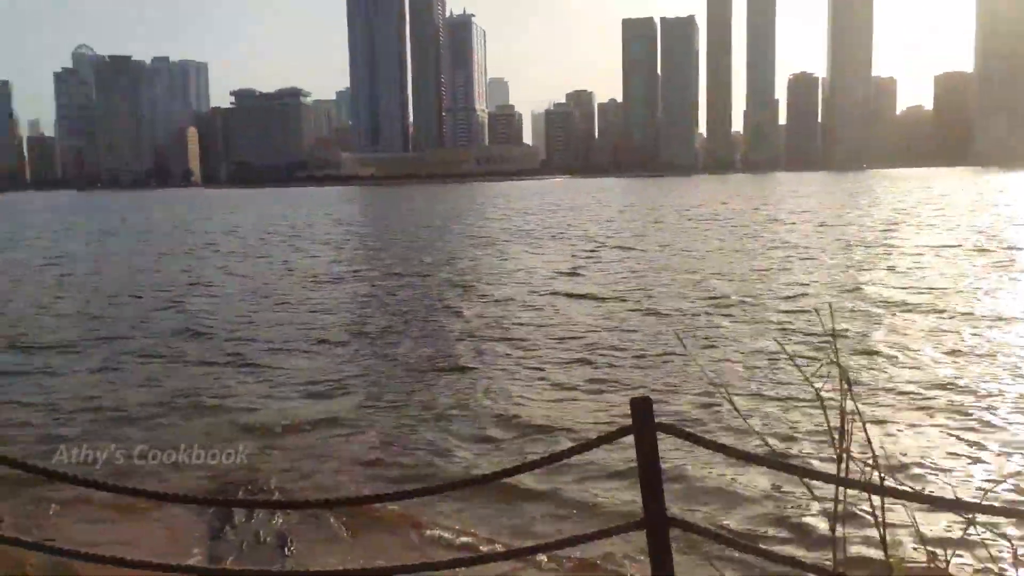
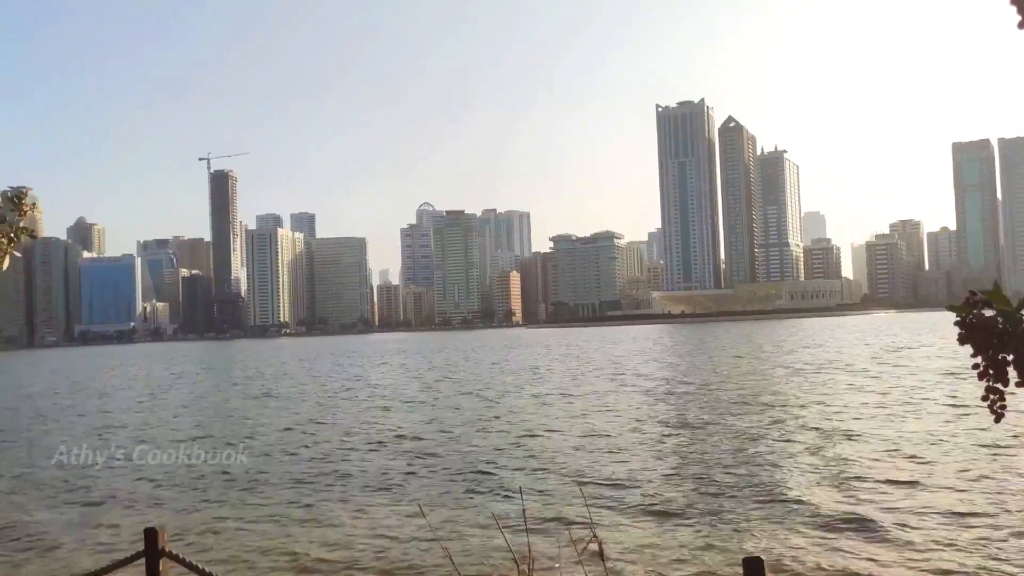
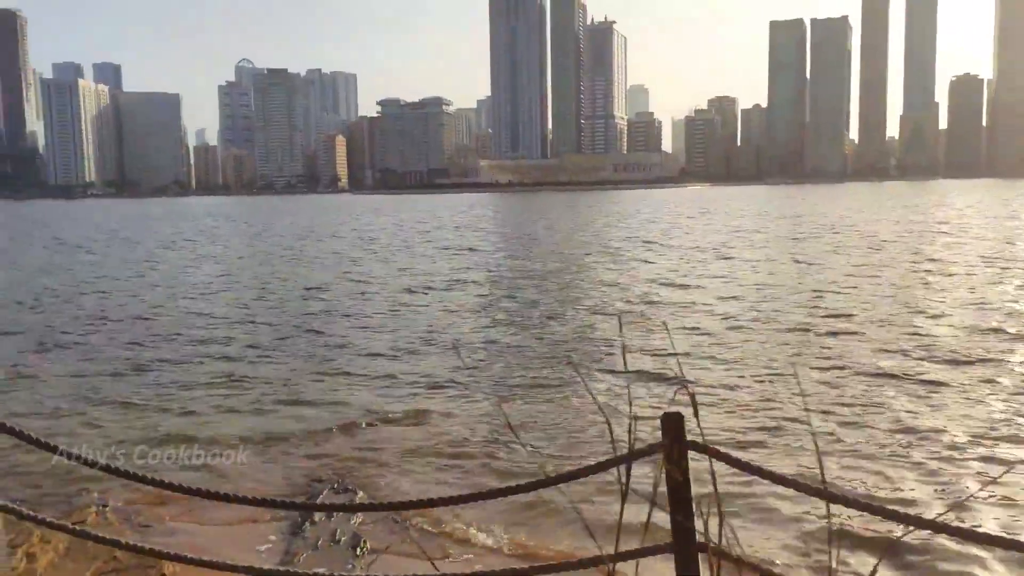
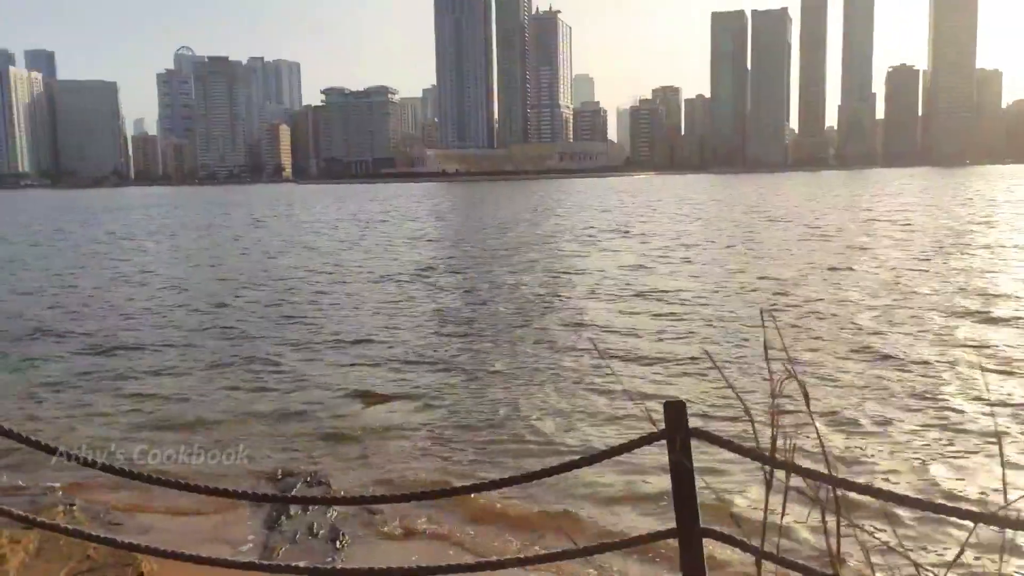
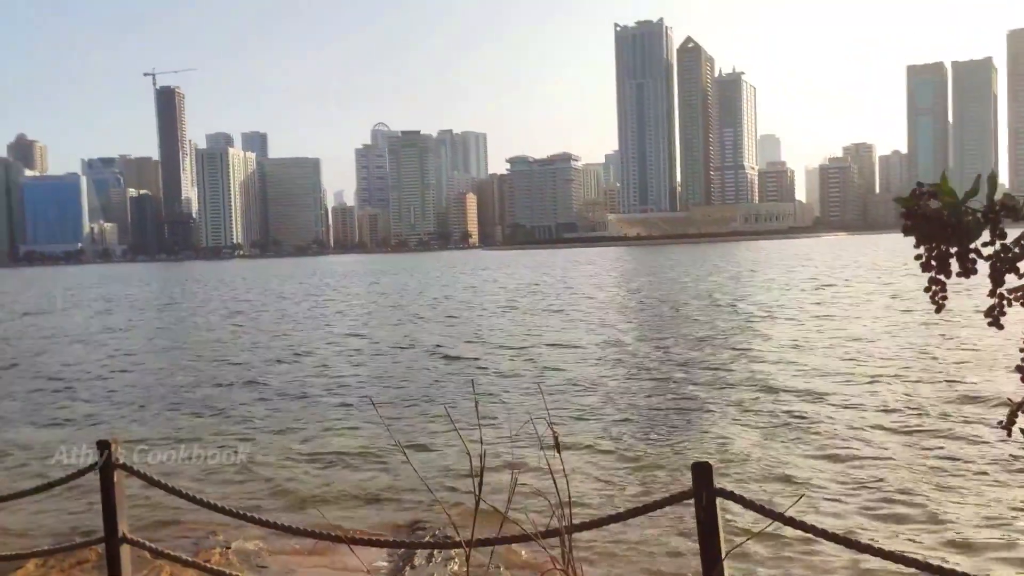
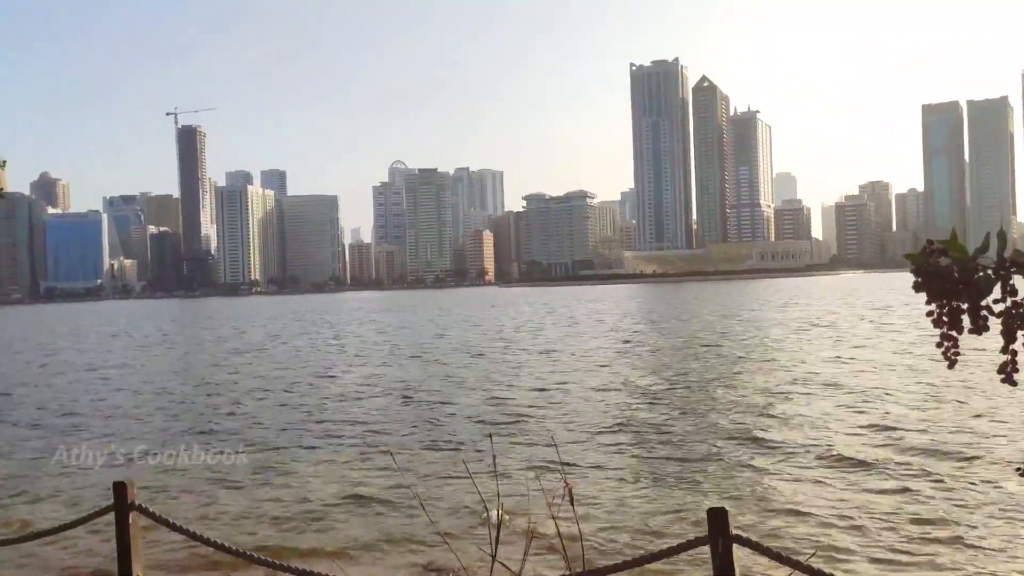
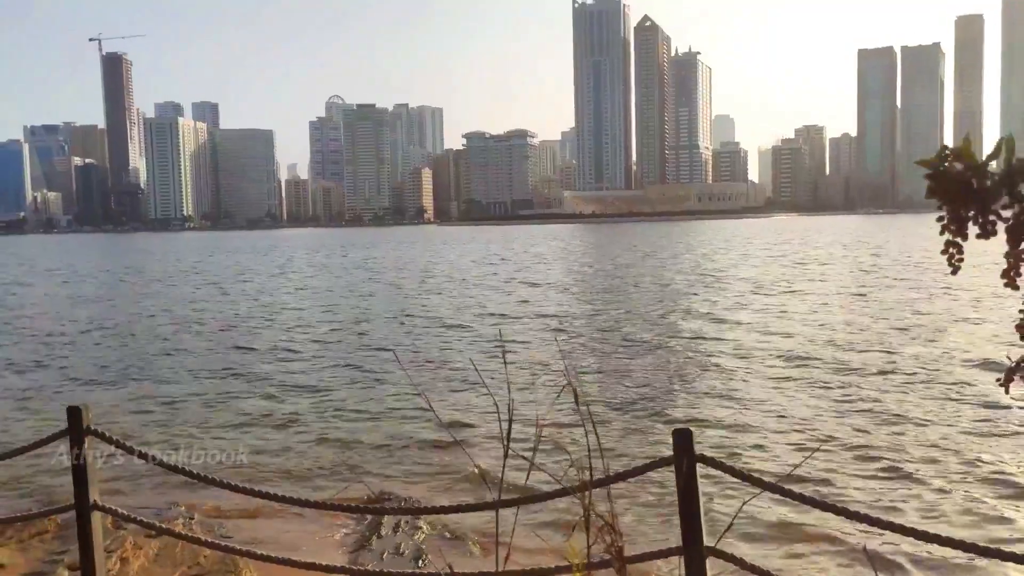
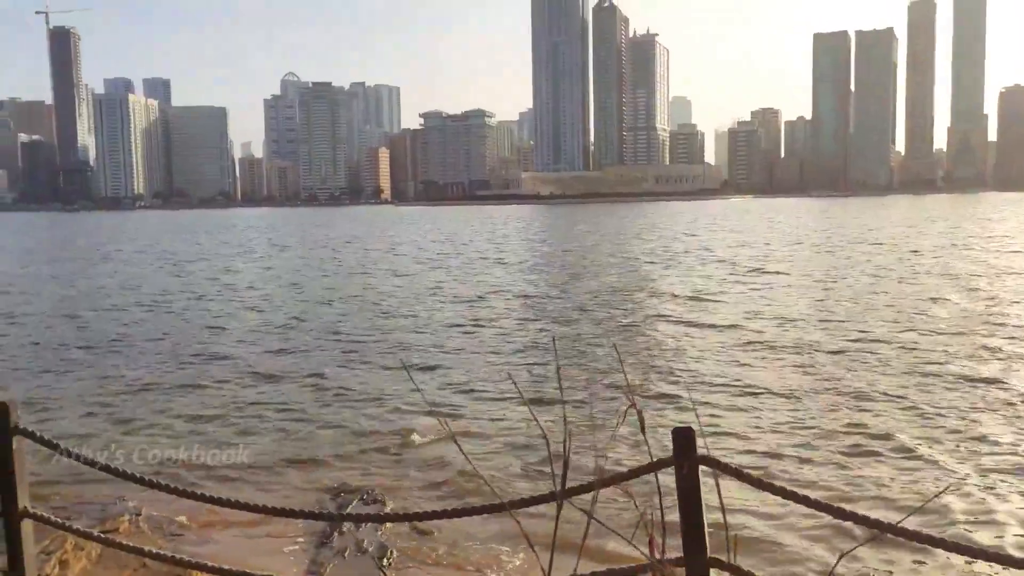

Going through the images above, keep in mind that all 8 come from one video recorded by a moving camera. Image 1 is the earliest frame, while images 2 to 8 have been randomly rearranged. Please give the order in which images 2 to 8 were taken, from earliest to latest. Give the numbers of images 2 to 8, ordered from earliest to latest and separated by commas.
4, 3, 8, 7, 5, 6, 2
